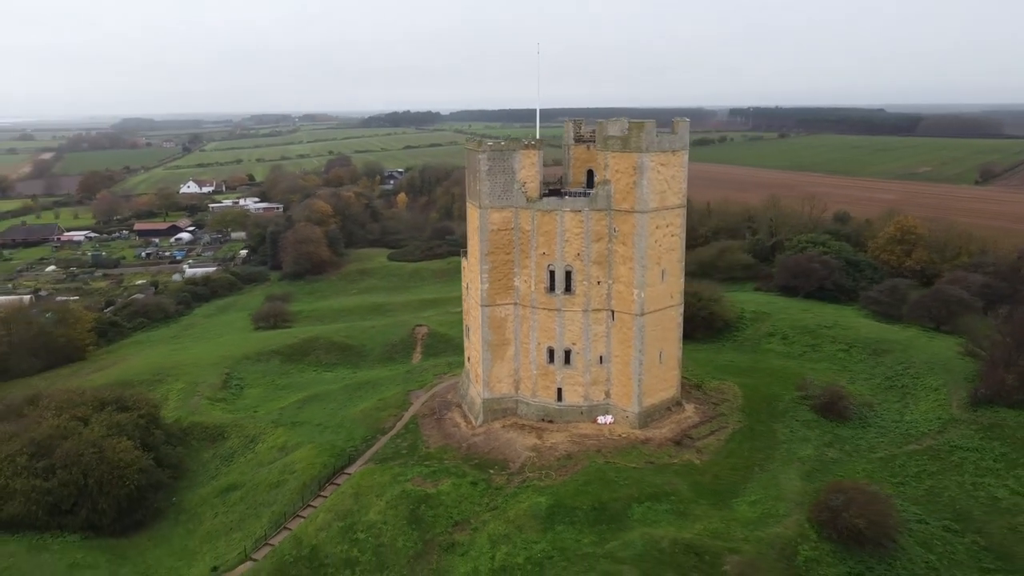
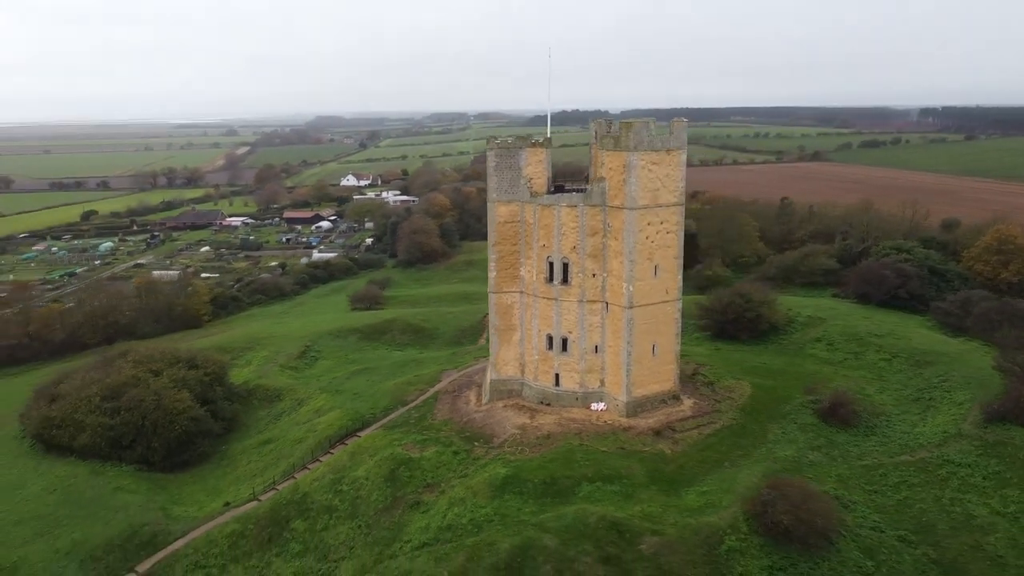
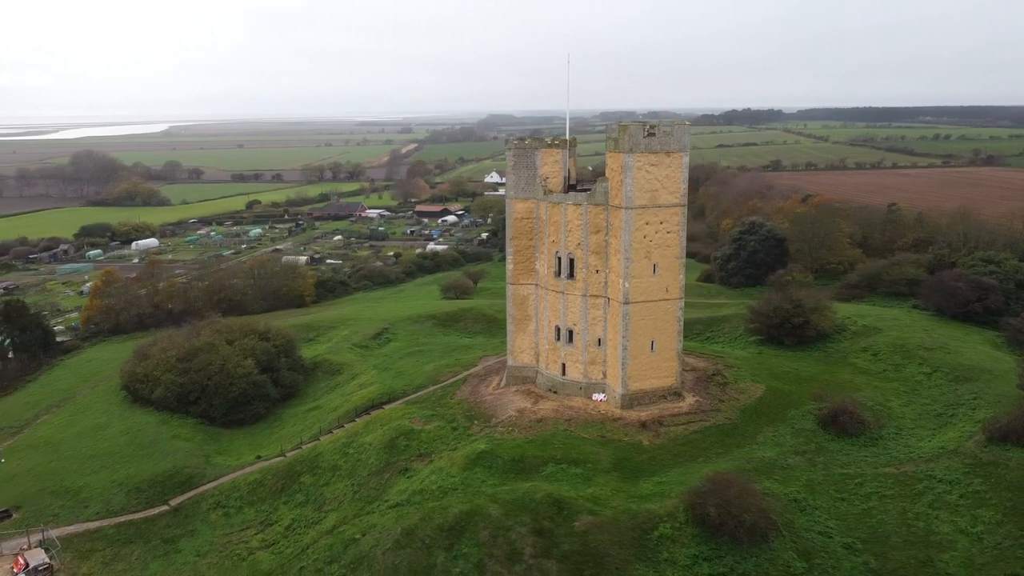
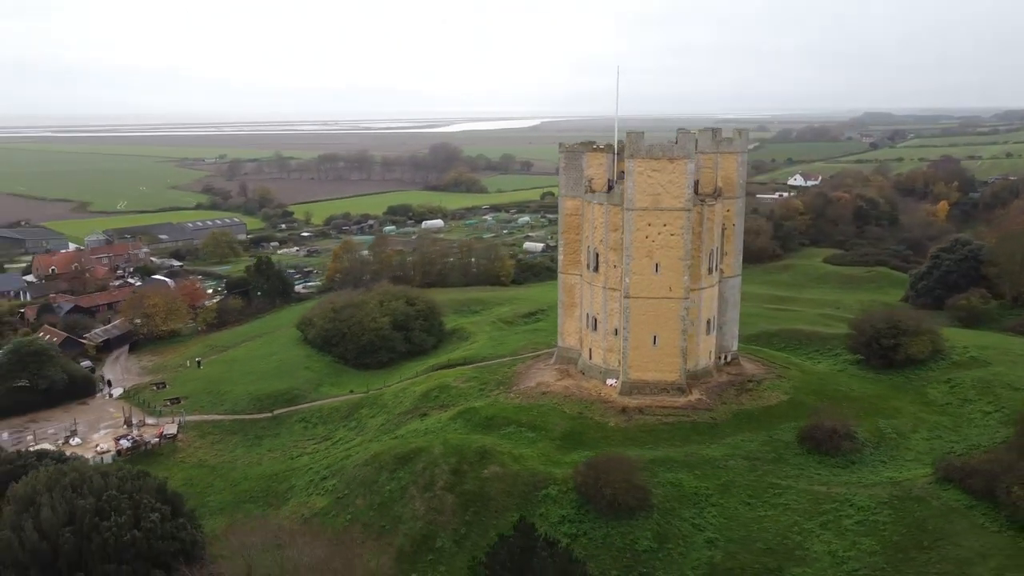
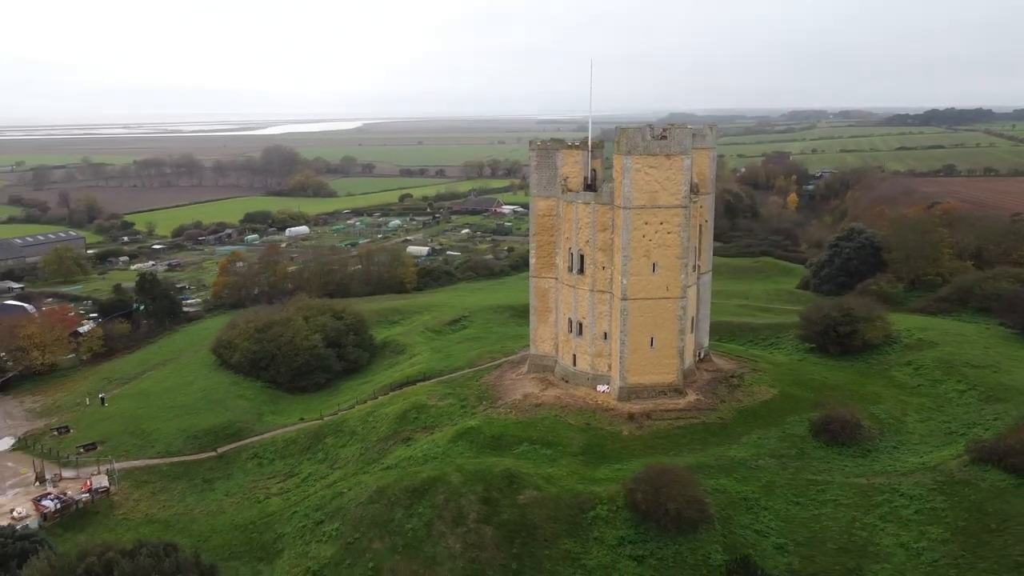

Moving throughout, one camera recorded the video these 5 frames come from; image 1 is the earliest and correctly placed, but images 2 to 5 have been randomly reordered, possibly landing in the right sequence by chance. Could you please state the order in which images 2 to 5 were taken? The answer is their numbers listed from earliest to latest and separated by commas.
2, 3, 5, 4
